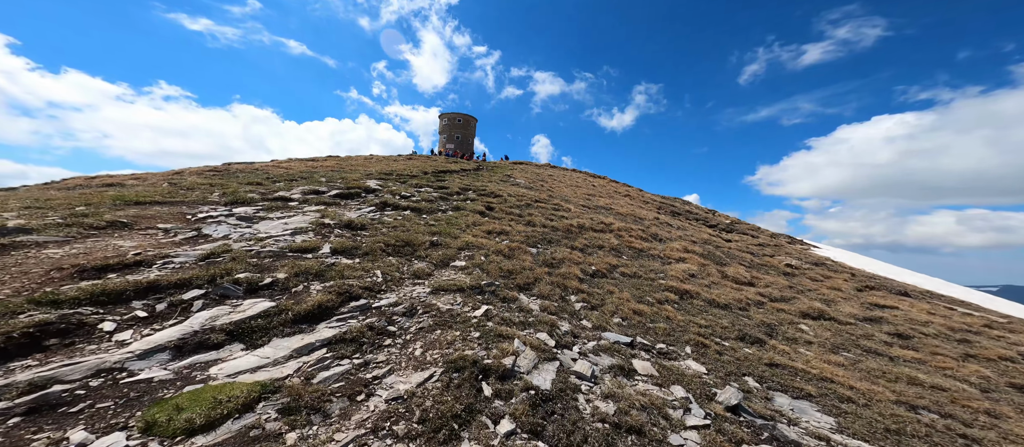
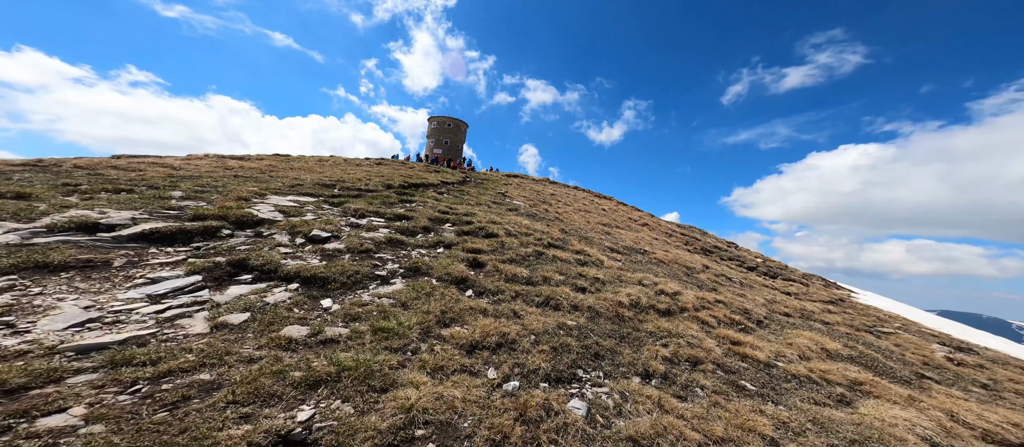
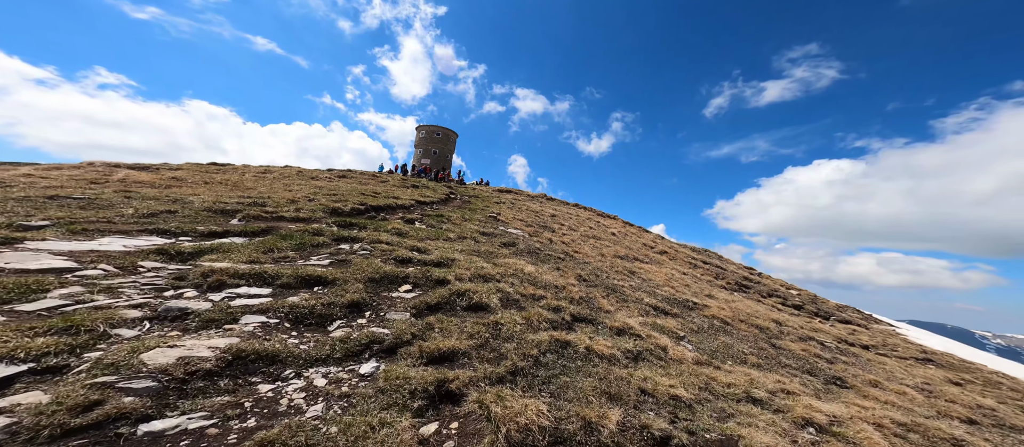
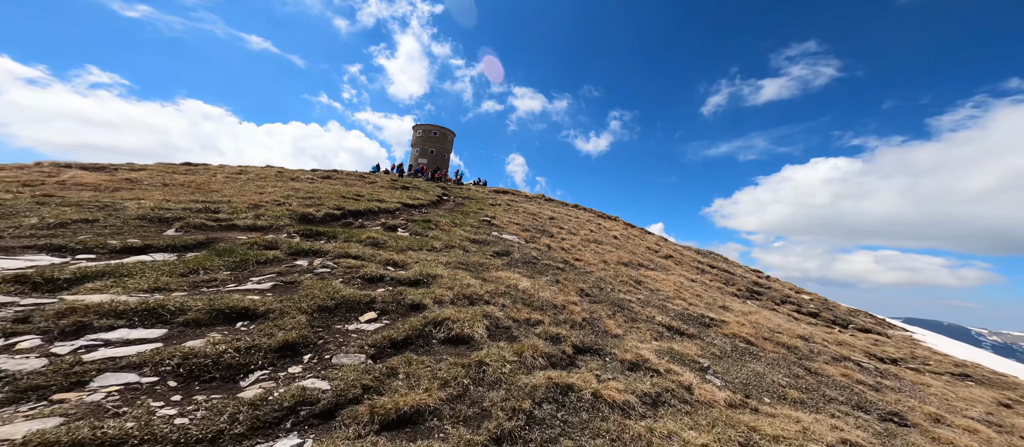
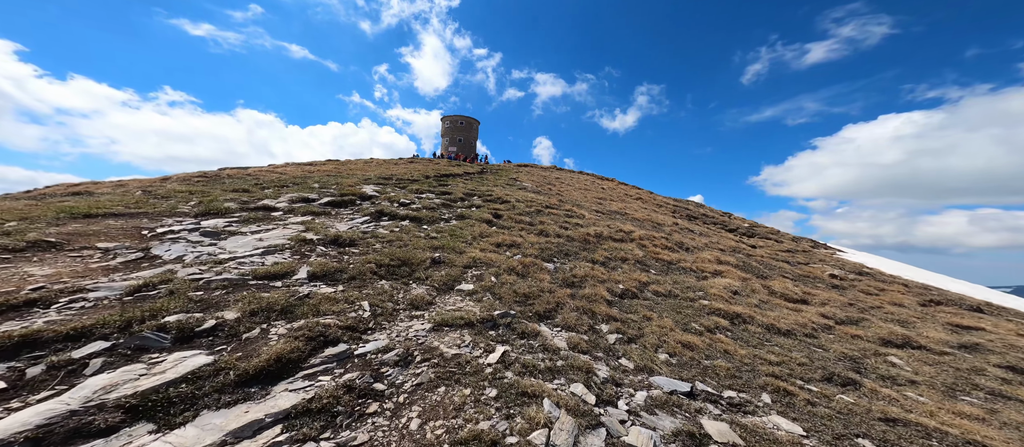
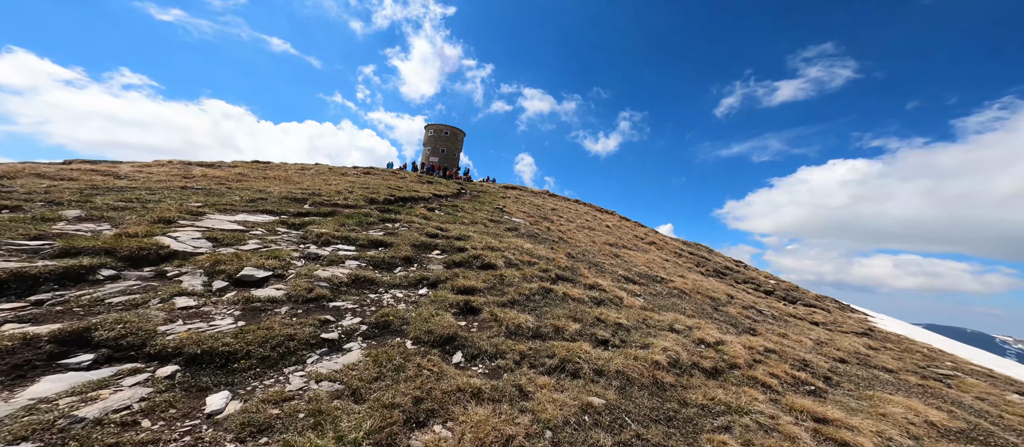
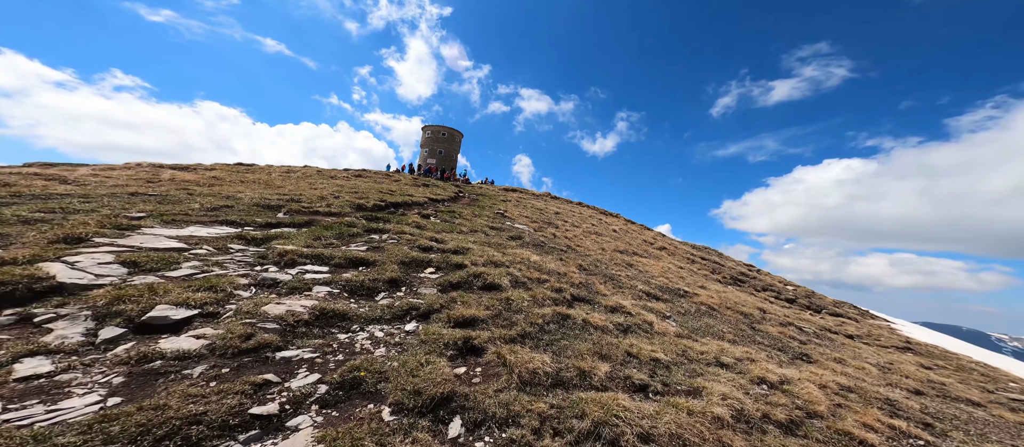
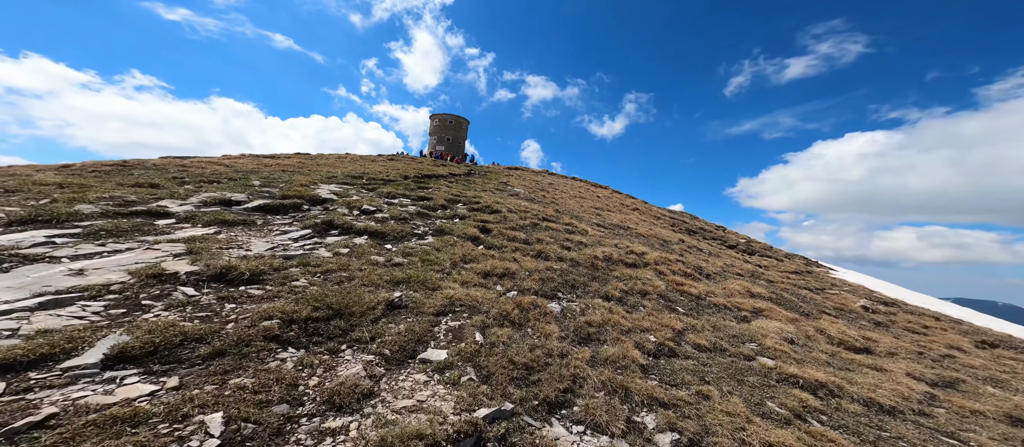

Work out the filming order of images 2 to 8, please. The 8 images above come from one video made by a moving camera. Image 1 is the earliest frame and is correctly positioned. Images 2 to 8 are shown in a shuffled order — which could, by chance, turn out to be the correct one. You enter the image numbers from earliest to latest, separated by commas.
5, 8, 2, 6, 7, 3, 4
